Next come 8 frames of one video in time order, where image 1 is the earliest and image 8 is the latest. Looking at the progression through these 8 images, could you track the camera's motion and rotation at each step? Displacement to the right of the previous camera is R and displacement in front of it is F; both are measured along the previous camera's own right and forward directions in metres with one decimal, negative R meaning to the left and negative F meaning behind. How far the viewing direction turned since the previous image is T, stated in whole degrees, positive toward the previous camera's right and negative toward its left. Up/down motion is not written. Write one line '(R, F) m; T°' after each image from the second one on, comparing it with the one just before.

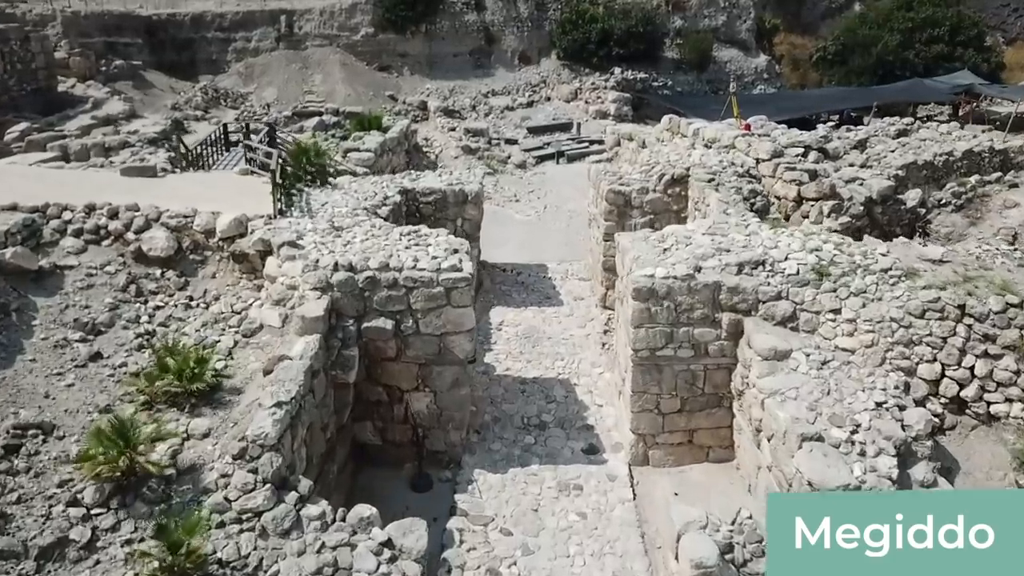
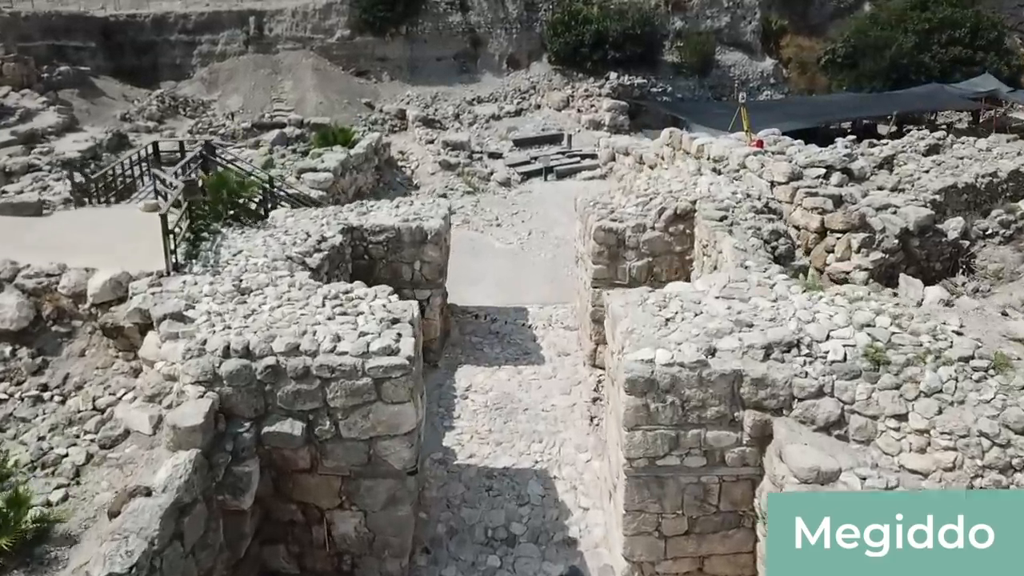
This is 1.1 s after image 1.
(+0.3, +1.7) m; 0°
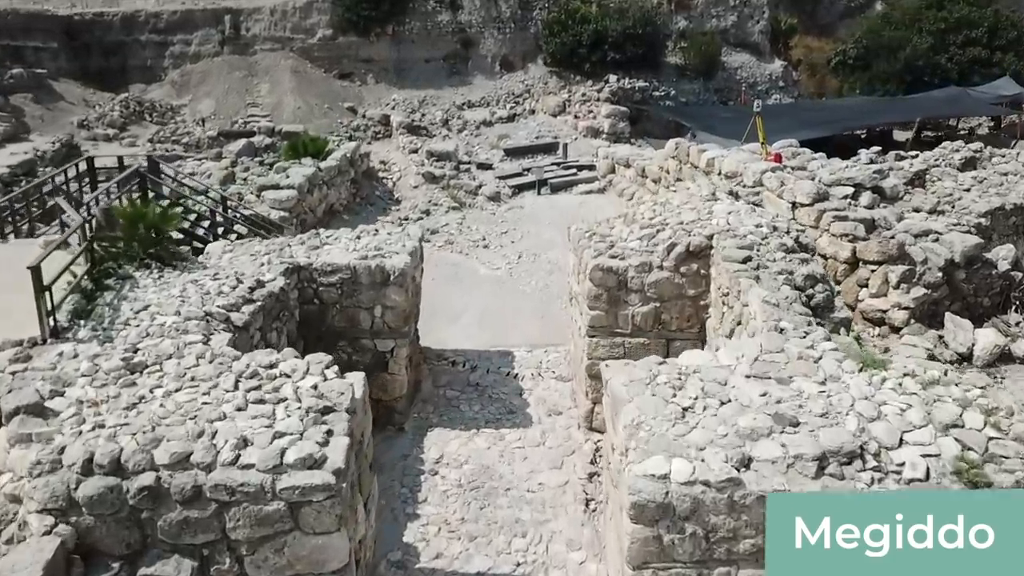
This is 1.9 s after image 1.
(+0.2, +1.3) m; 0°
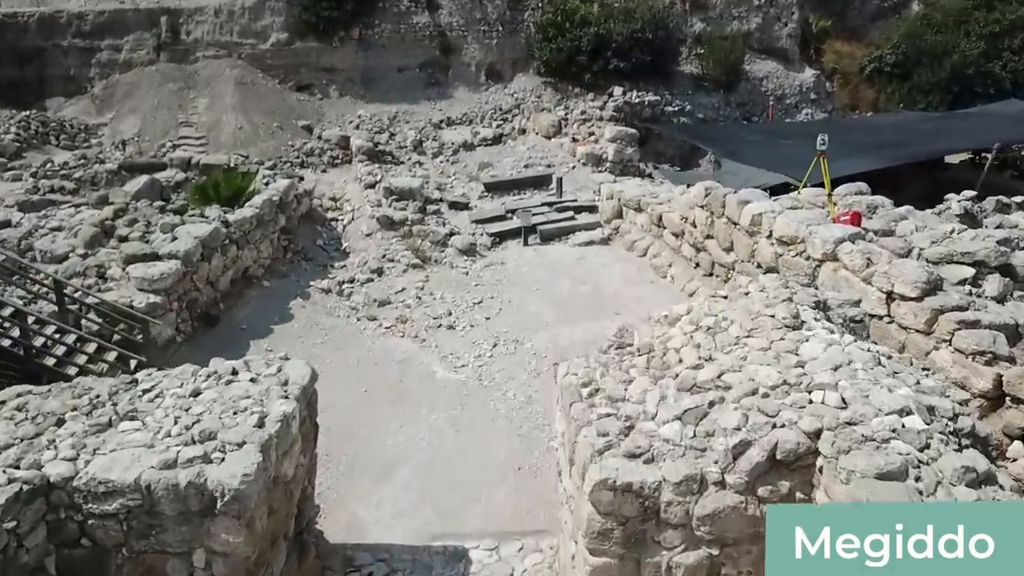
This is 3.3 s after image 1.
(+0.3, +3.0) m; 0°
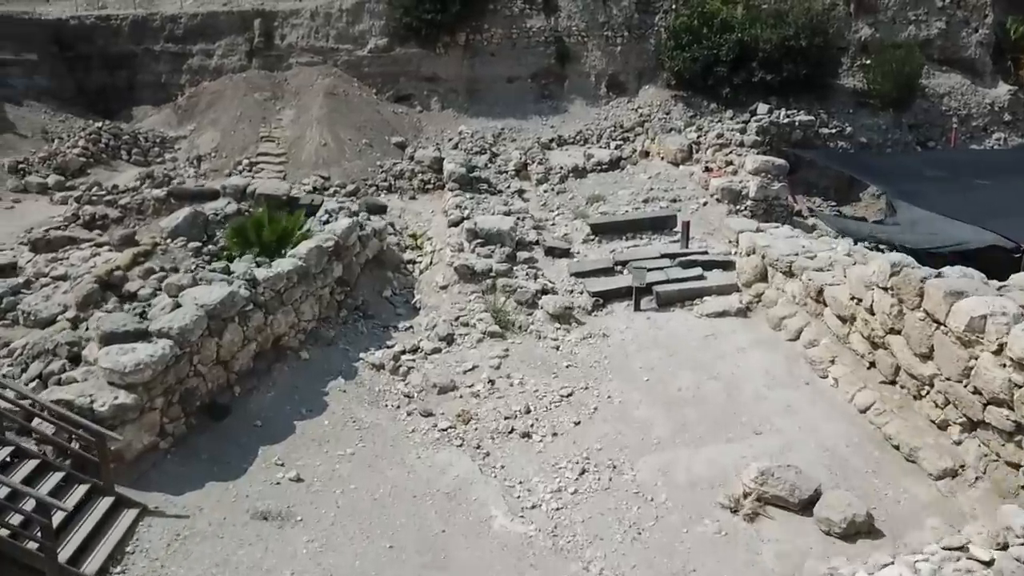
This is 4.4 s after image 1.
(+0.2, +2.2) m; -9°
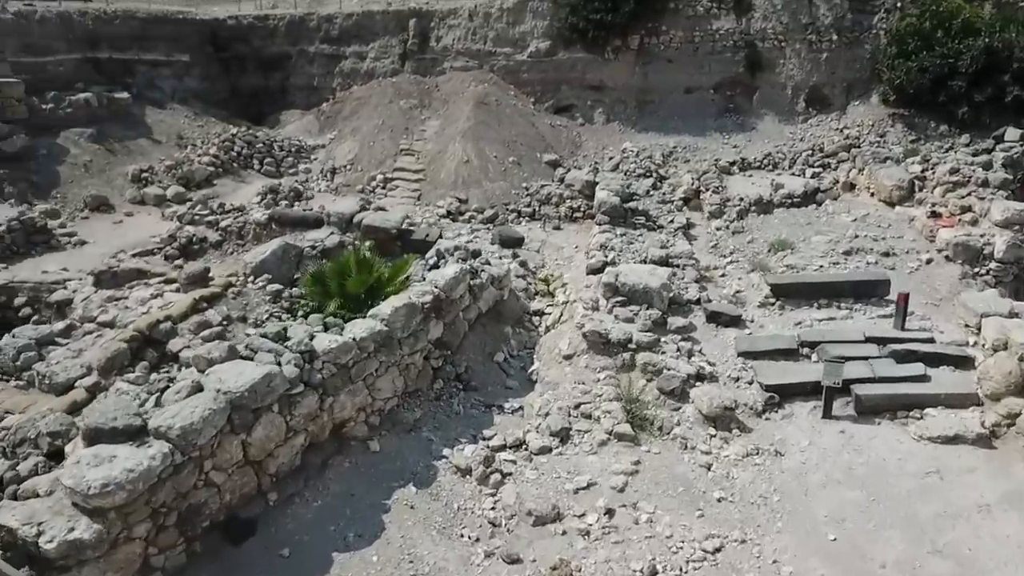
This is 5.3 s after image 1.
(+0.2, +2.0) m; -12°
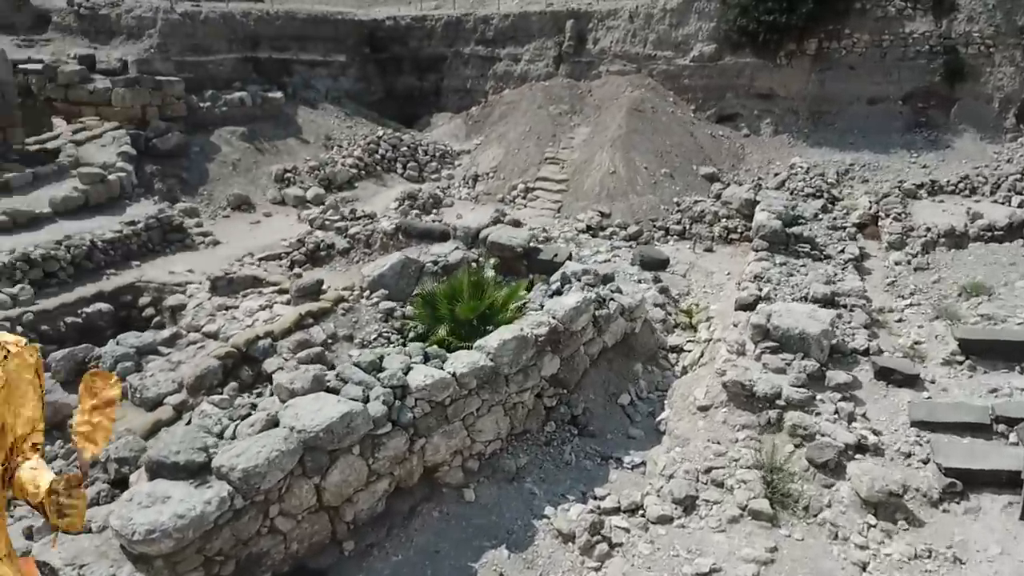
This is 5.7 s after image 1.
(+0.2, +0.8) m; -11°
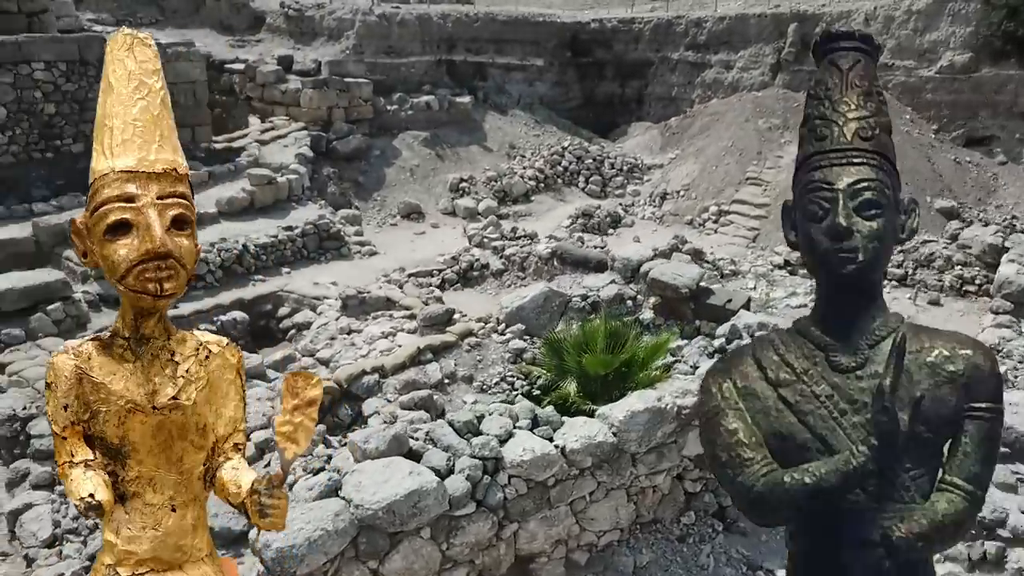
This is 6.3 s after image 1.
(+0.4, +0.9) m; -15°
